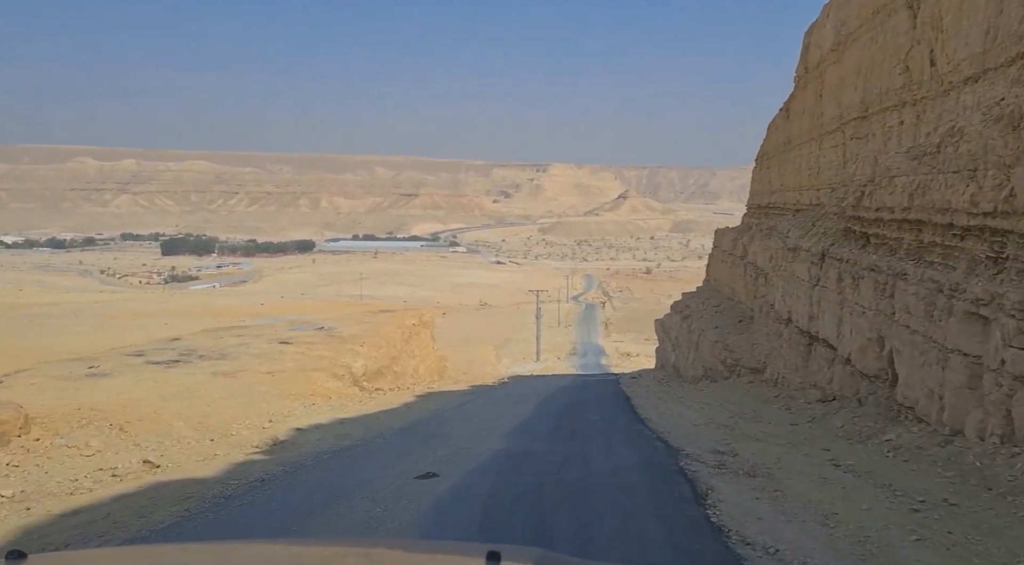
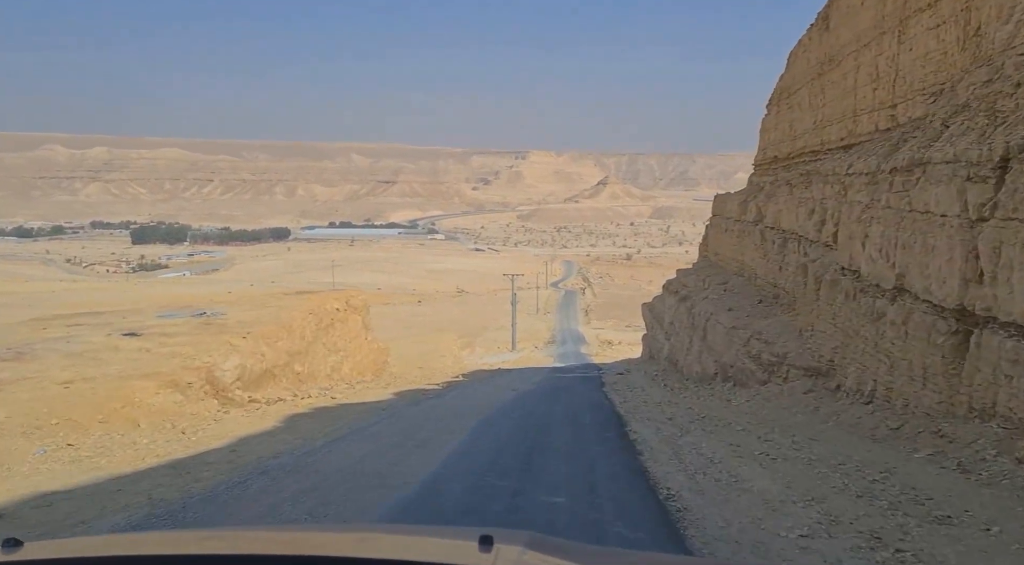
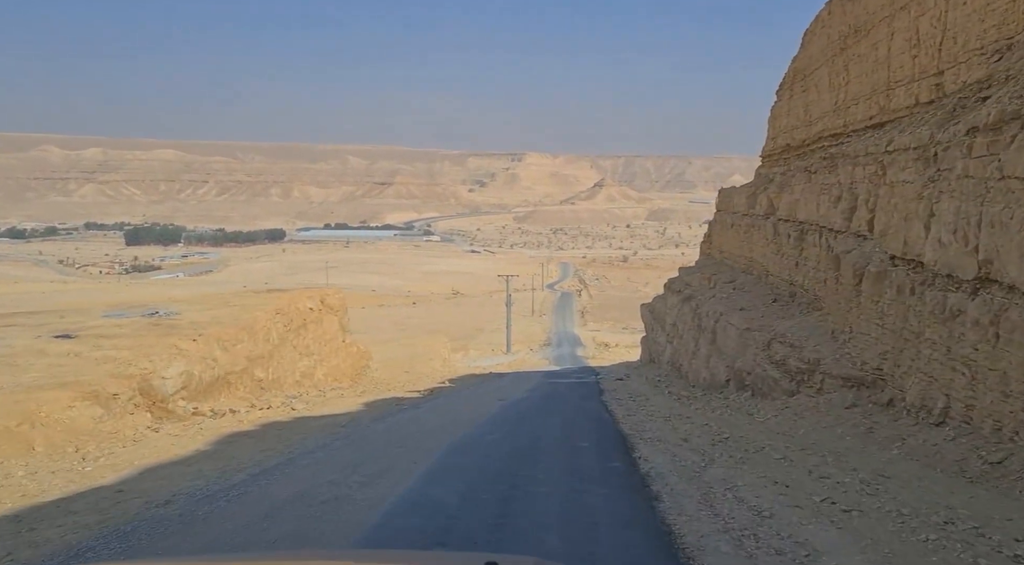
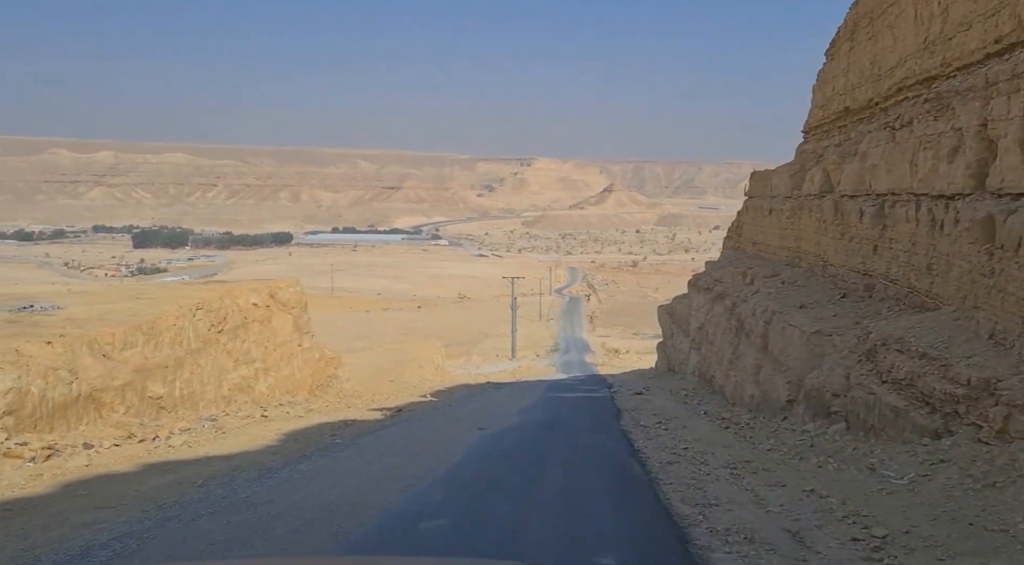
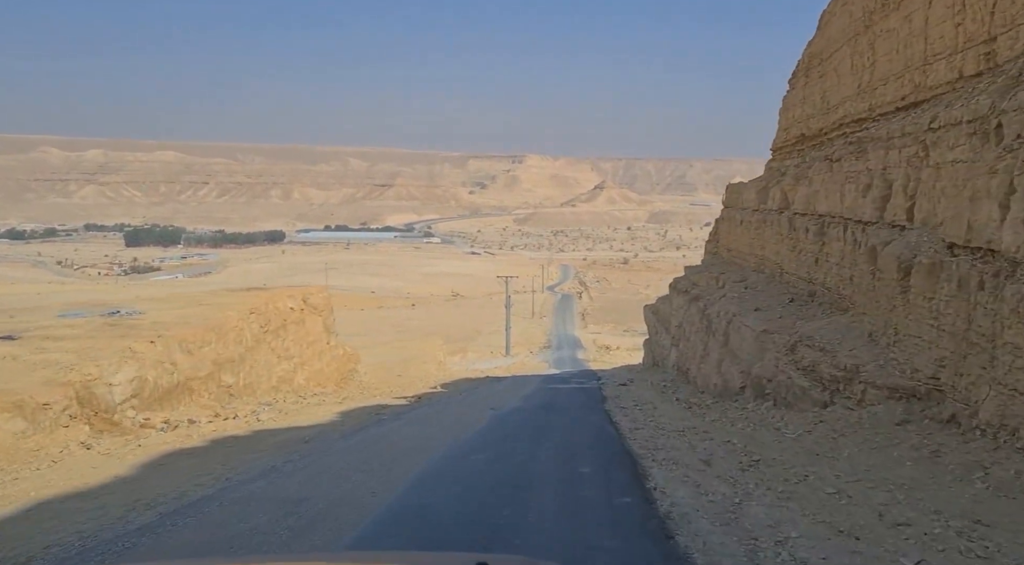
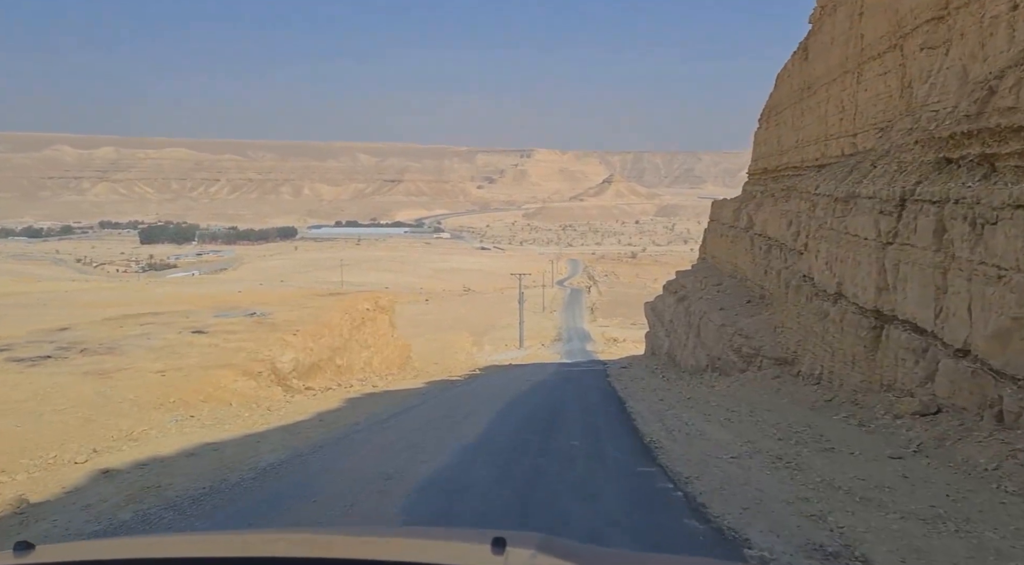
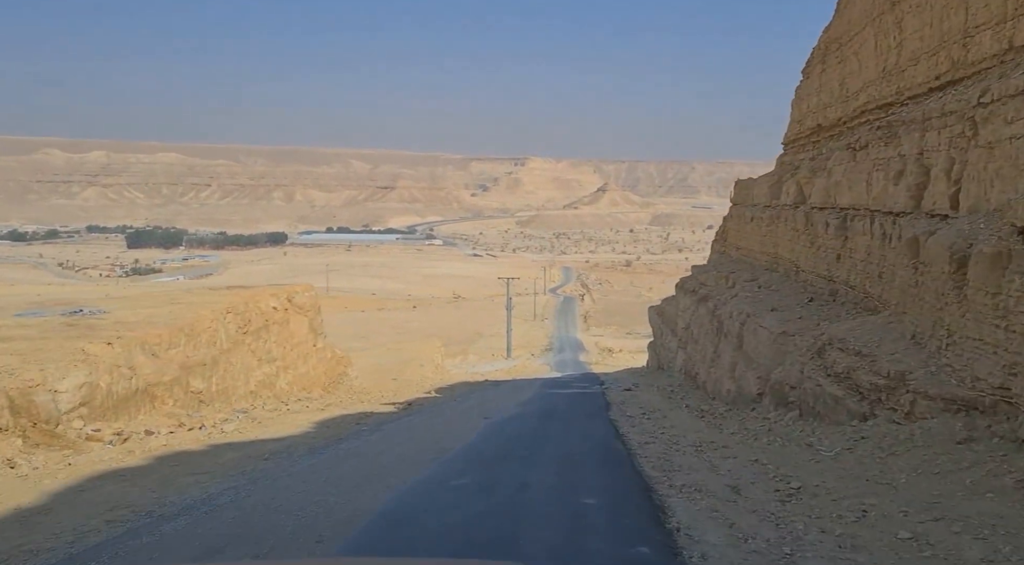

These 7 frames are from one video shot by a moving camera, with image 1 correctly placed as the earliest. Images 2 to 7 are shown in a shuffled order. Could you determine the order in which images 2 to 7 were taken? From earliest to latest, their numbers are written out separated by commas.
6, 2, 3, 5, 7, 4
